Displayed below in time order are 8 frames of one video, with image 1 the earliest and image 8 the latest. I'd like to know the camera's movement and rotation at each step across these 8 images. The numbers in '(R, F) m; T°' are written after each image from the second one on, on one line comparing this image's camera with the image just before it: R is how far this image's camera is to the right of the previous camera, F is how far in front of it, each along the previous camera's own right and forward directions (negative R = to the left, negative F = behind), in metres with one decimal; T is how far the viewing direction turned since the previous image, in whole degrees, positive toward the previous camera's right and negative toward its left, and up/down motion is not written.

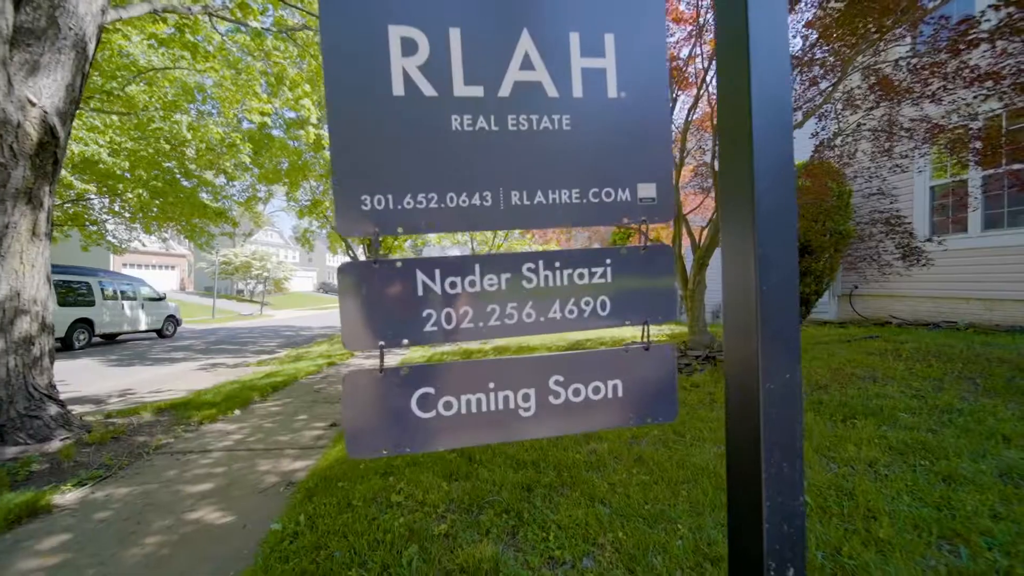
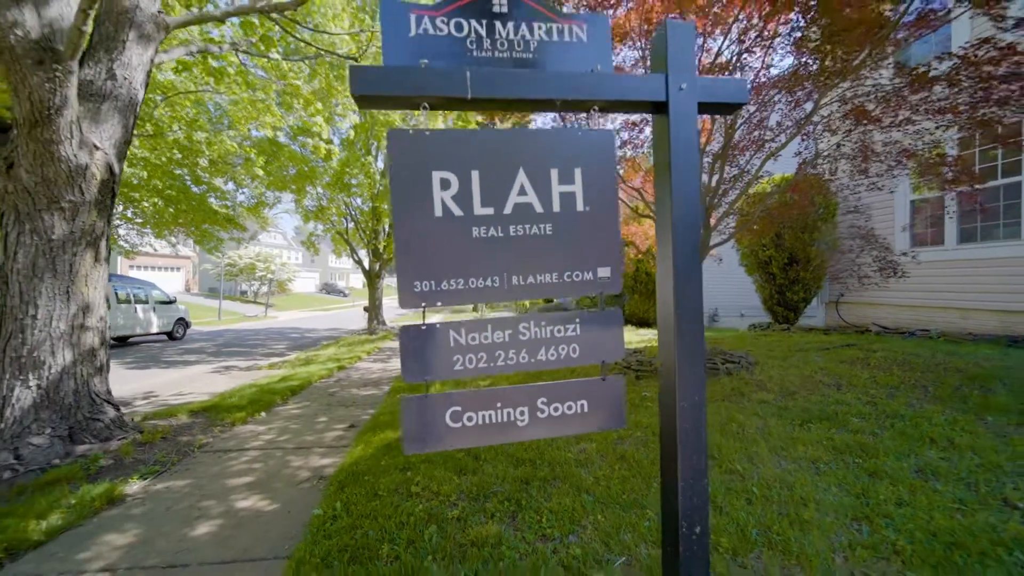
(0.0, -0.4) m; 0°
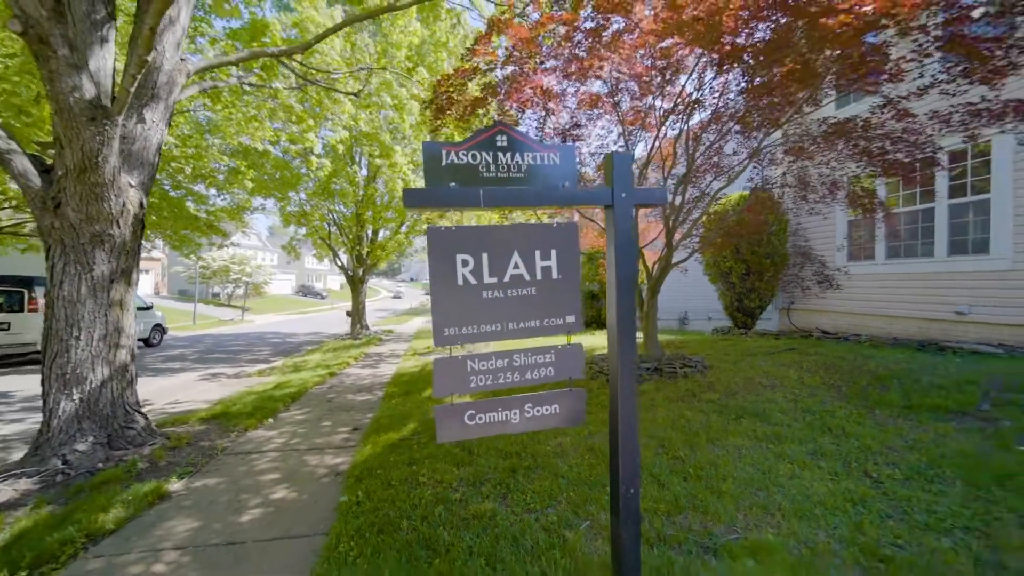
(-0.1, -0.5) m; +3°
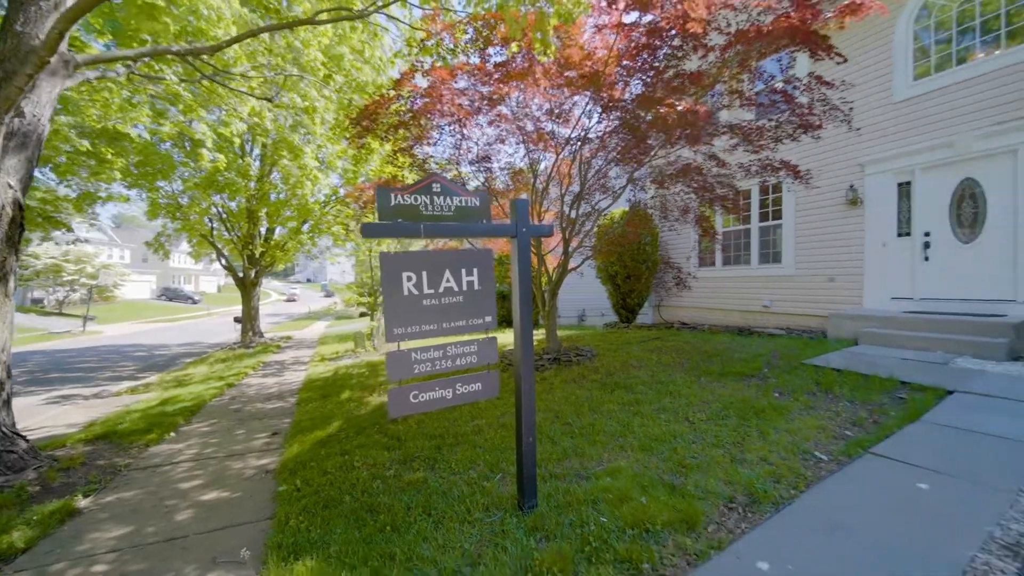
(-0.1, -0.6) m; +14°
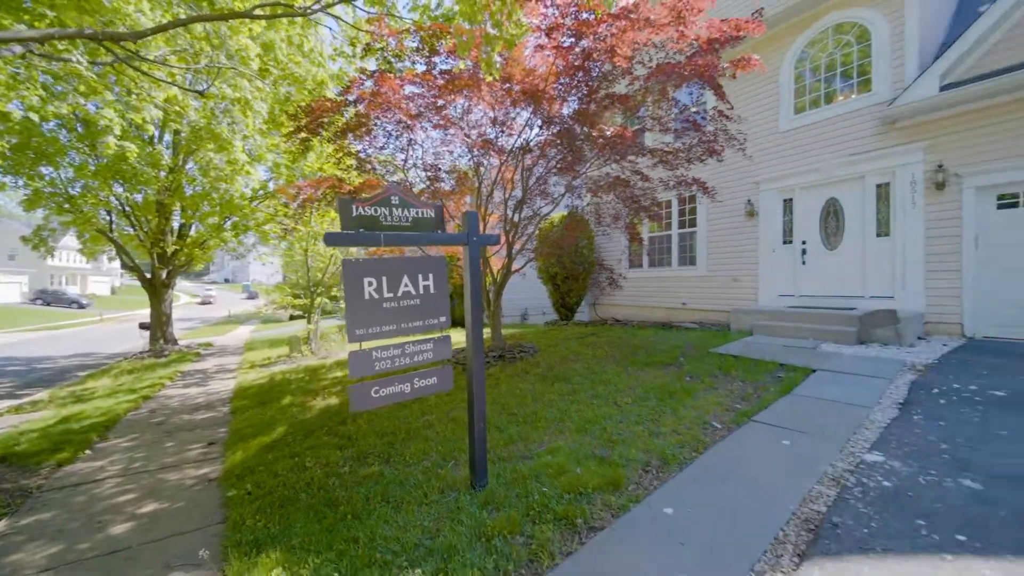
(-0.1, -0.3) m; +9°
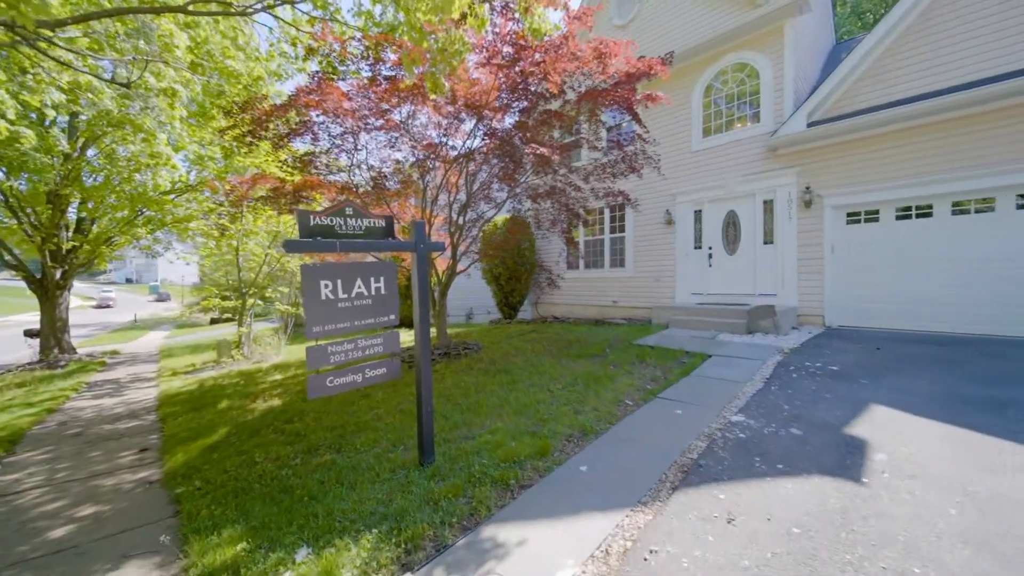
(0.0, -0.4) m; +8°
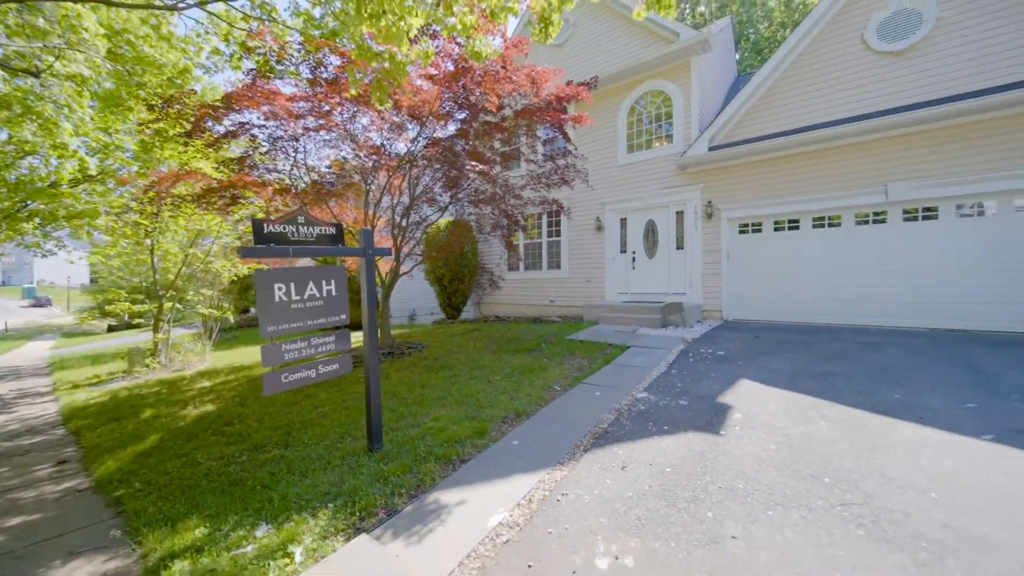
(0.0, -0.4) m; +9°
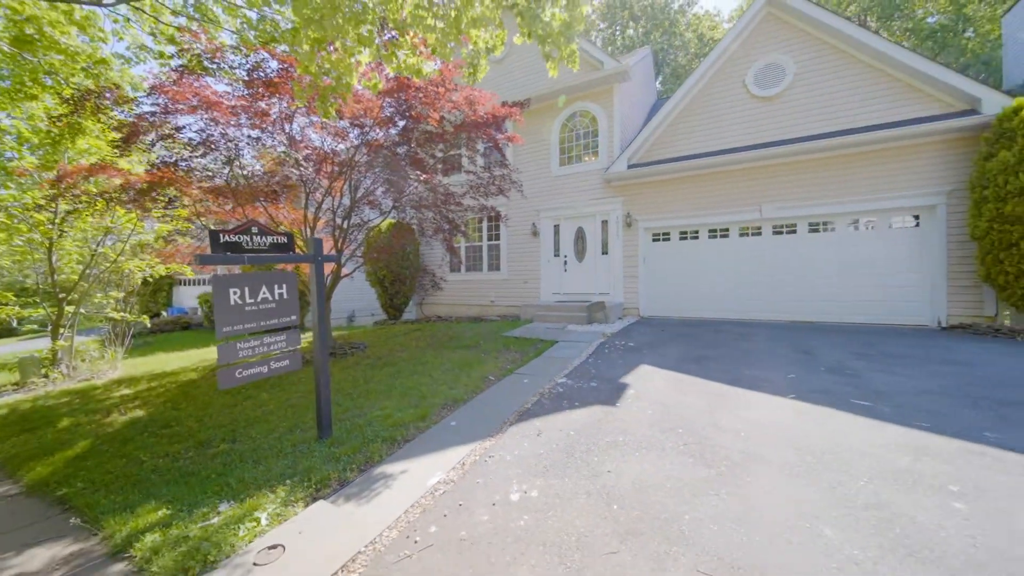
(+0.1, -0.6) m; +9°
